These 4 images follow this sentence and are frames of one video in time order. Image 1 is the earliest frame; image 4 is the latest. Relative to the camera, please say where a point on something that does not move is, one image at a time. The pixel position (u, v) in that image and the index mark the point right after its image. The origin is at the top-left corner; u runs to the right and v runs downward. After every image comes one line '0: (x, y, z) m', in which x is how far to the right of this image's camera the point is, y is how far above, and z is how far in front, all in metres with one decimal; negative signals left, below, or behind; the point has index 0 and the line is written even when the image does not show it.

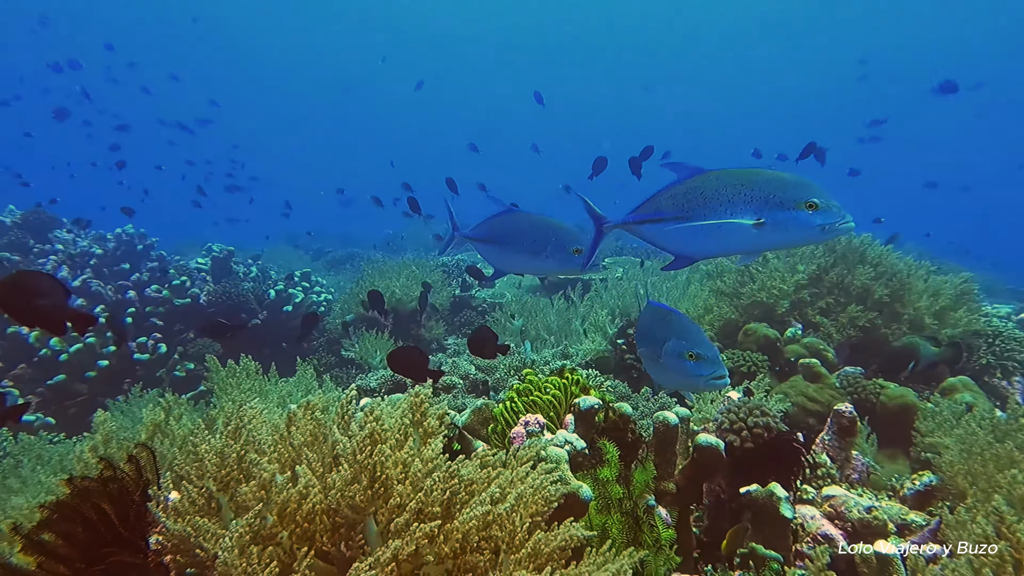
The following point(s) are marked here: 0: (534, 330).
0: (+0.1, -0.8, +6.7) m
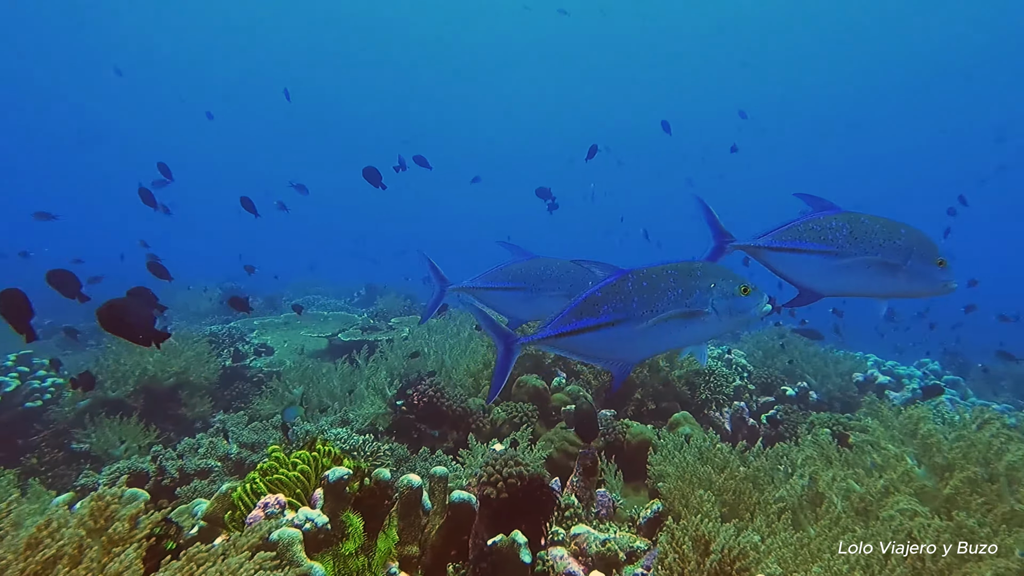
0: (-2.6, -1.5, +6.4) m
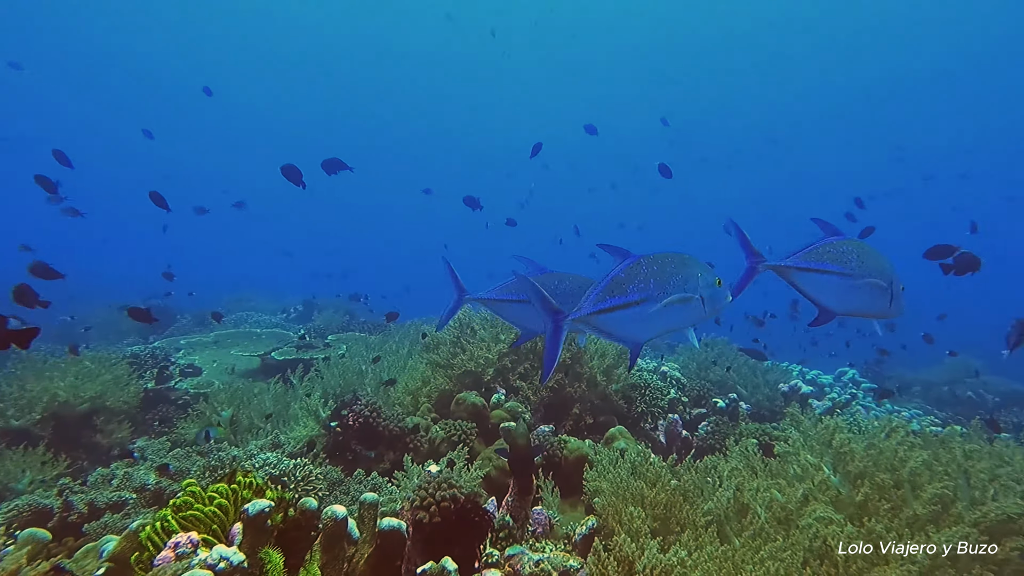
0: (-3.4, -1.7, +6.1) m
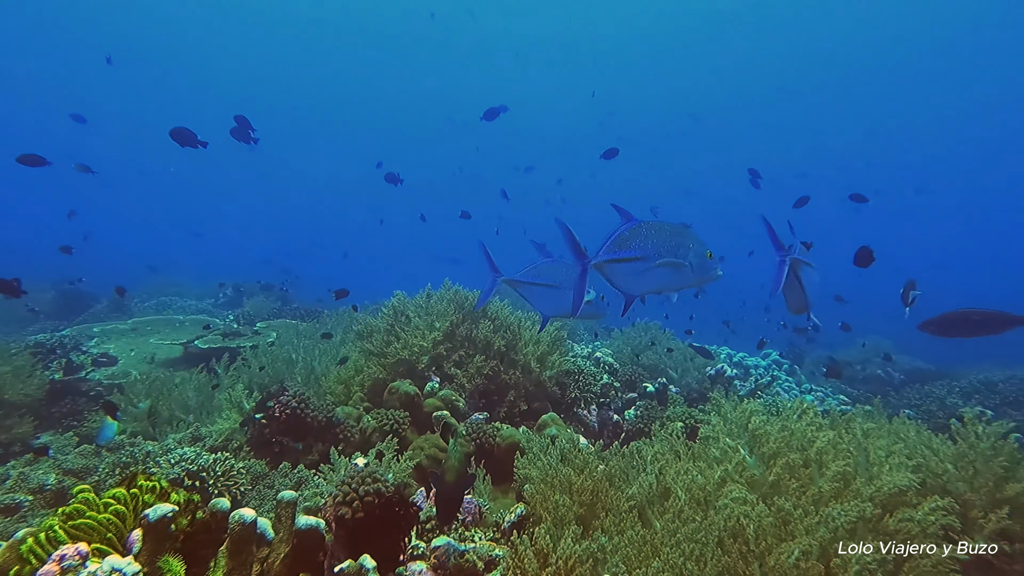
0: (-4.2, -1.5, +5.8) m
